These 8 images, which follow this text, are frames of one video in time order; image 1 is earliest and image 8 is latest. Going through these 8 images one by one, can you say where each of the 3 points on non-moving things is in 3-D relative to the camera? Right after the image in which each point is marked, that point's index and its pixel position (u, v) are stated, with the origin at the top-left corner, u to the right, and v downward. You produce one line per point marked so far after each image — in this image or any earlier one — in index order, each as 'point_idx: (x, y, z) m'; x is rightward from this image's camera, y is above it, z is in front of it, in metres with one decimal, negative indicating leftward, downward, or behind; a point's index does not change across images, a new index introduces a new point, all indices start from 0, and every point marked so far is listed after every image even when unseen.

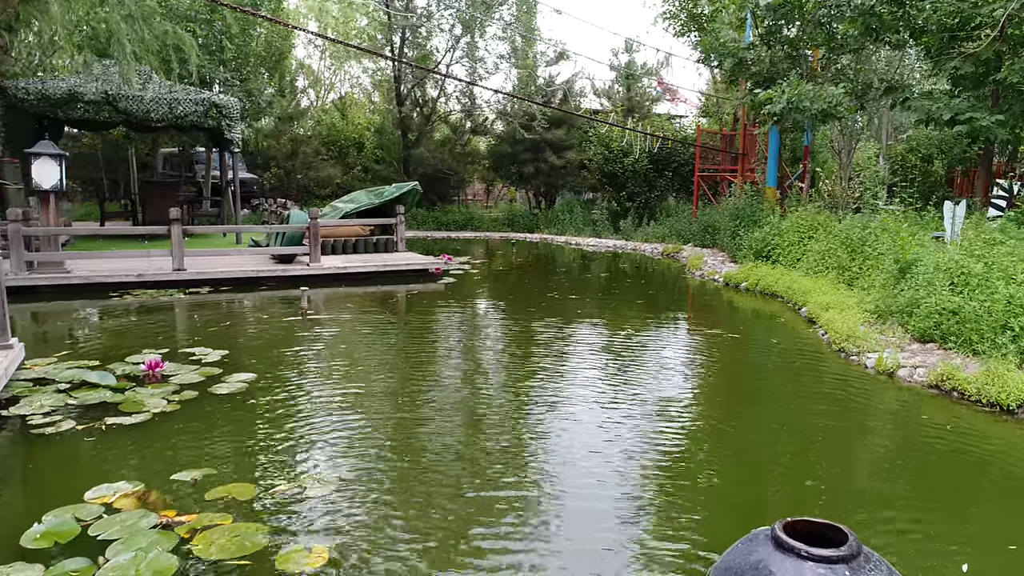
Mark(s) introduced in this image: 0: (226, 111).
0: (-5.4, +3.3, +13.5) m
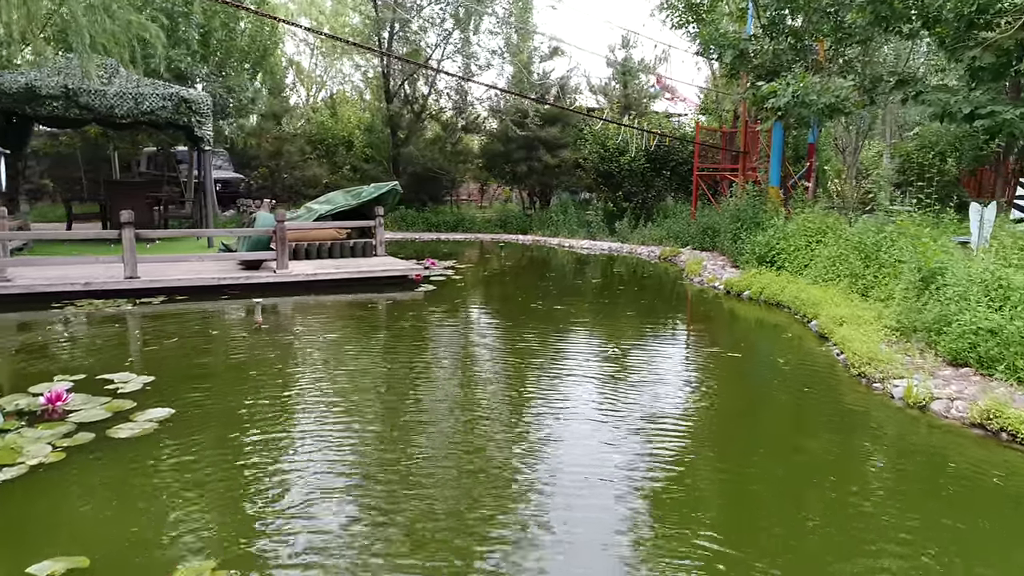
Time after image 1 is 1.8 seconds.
0: (-5.7, +3.2, +12.7) m
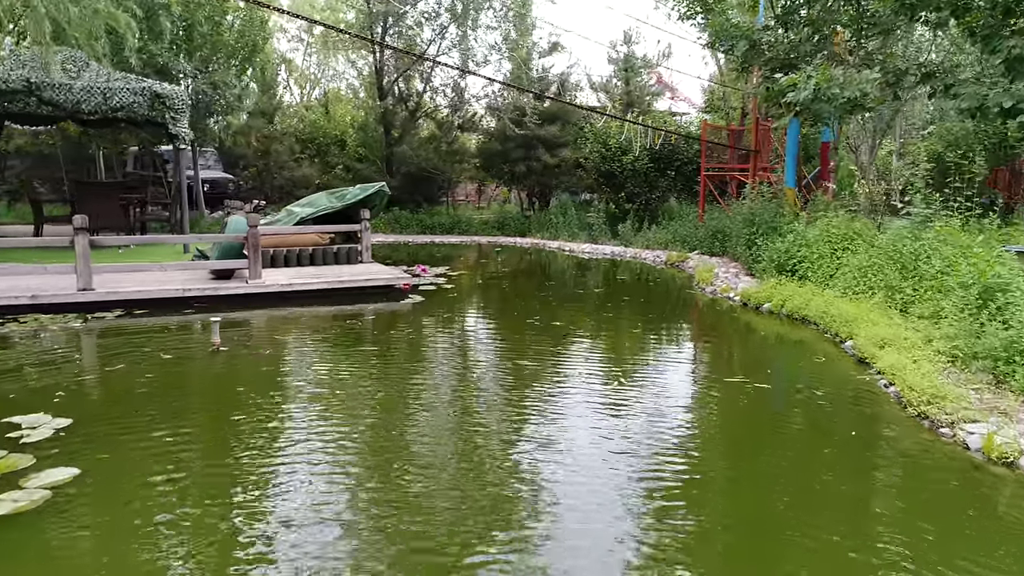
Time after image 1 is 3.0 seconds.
0: (-5.7, +3.1, +11.9) m
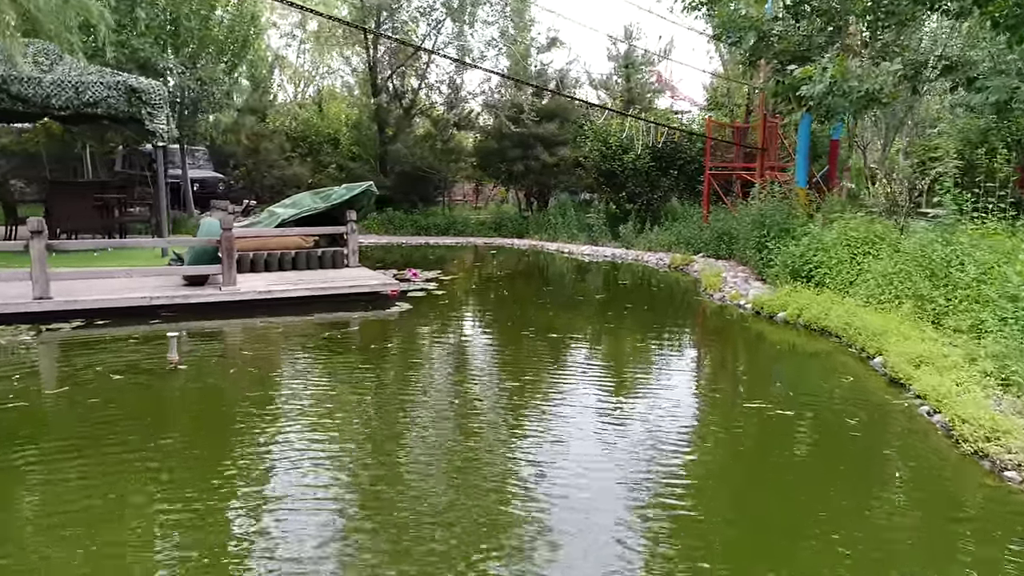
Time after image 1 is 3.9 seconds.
0: (-5.8, +3.0, +11.3) m
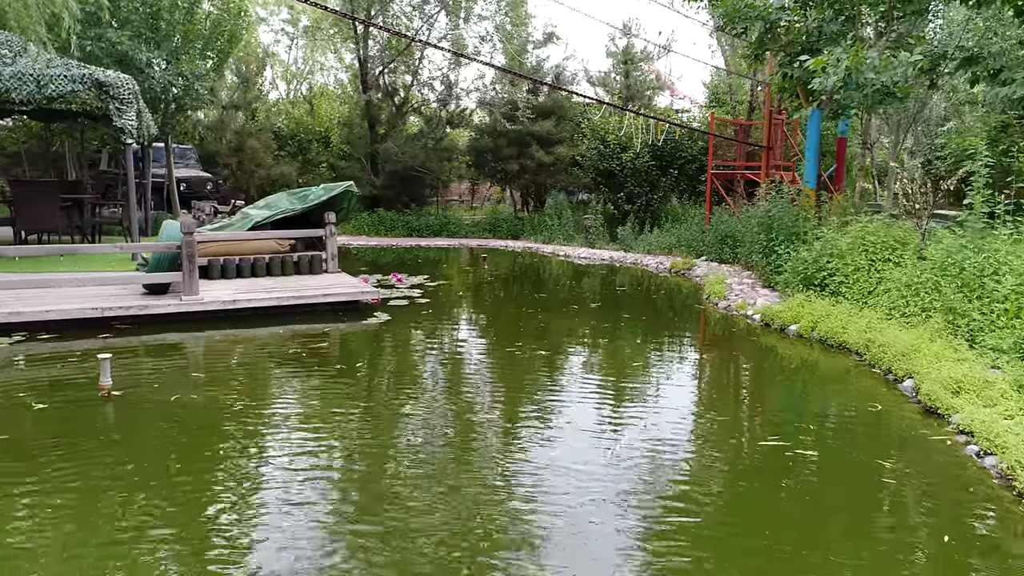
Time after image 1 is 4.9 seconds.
0: (-5.9, +2.9, +10.6) m
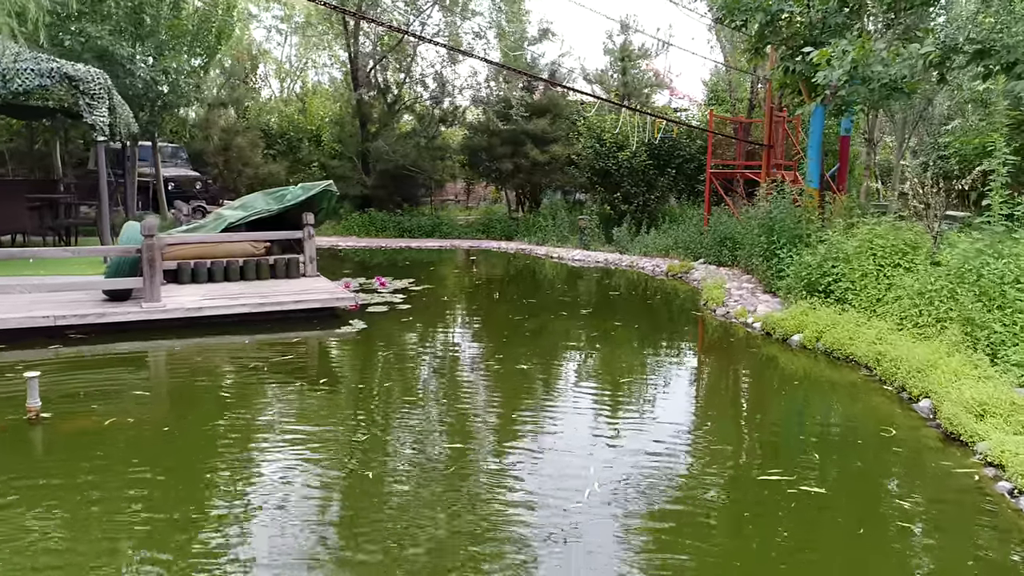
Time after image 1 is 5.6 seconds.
0: (-6.1, +2.9, +10.2) m
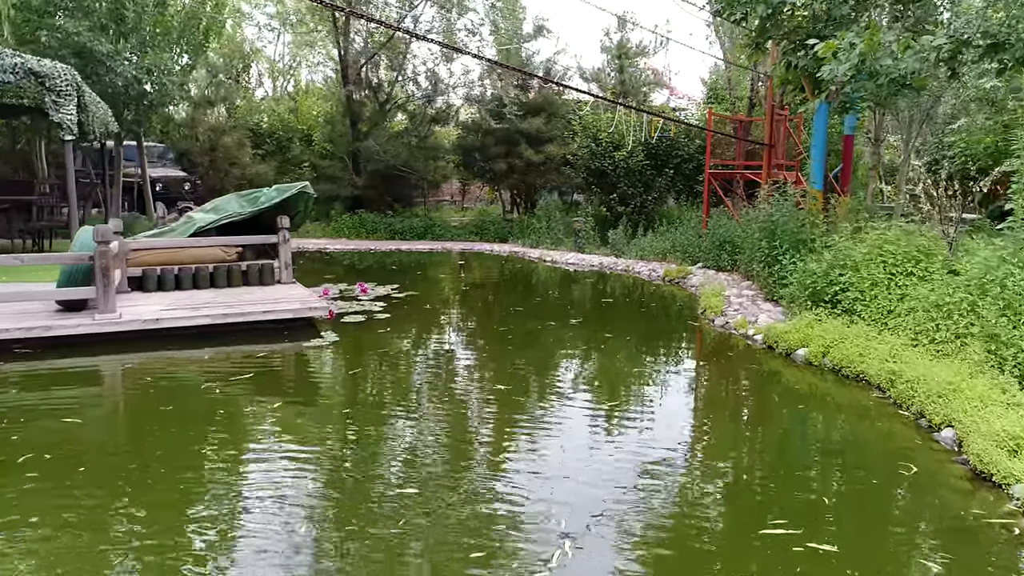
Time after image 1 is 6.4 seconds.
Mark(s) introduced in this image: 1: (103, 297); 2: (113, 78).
0: (-6.2, +2.8, +9.7) m
1: (-3.8, -0.1, +6.8) m
2: (-8.7, +4.6, +15.5) m
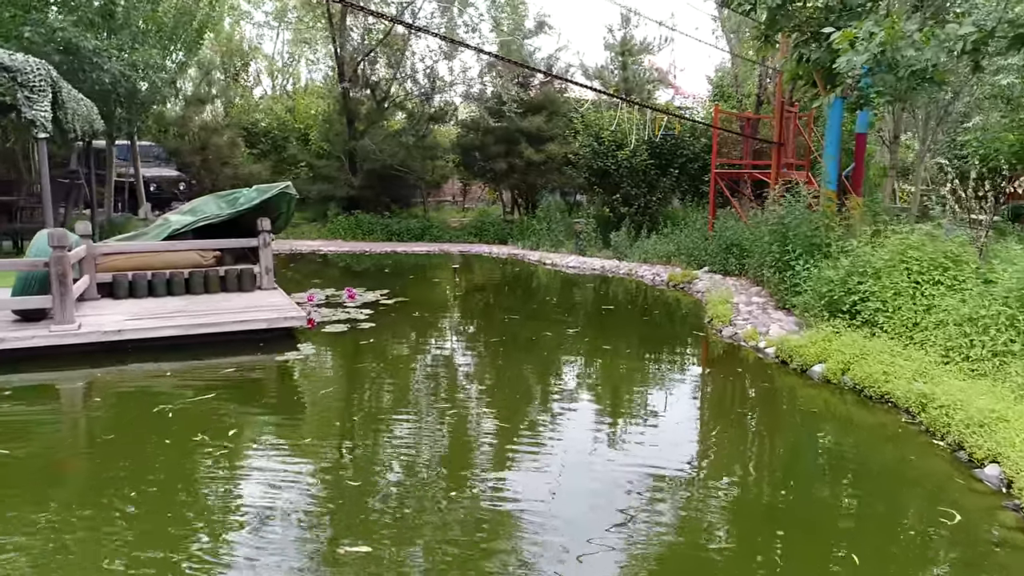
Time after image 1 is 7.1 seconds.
0: (-6.3, +2.7, +9.3) m
1: (-3.9, -0.1, +6.4) m
2: (-8.7, +4.5, +15.1) m
